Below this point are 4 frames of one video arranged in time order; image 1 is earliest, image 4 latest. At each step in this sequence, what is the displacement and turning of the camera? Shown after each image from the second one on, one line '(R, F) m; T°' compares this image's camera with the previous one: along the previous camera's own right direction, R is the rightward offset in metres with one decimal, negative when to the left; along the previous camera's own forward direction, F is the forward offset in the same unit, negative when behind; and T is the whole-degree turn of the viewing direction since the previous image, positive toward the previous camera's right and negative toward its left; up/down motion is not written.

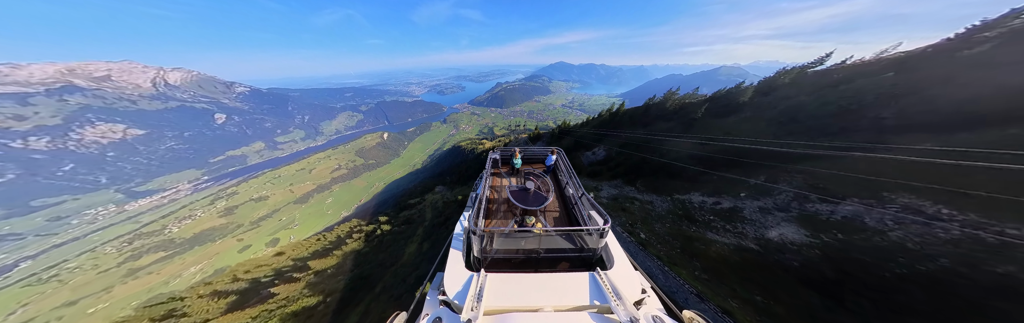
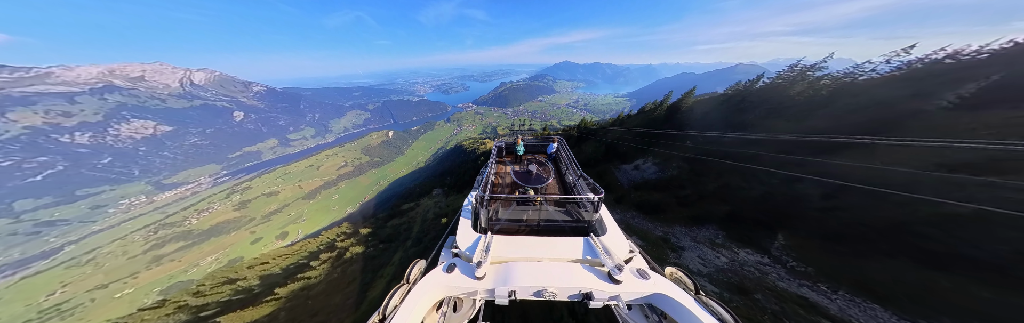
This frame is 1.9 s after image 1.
(+1.6, +0.8) m; -2°
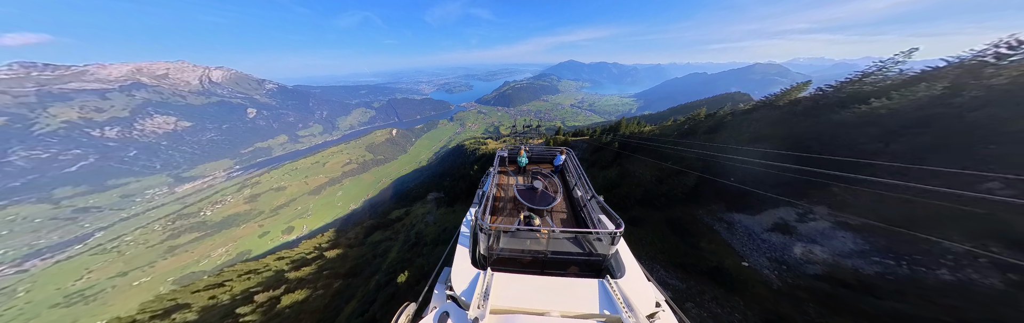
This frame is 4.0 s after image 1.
(+1.2, +0.9) m; -2°
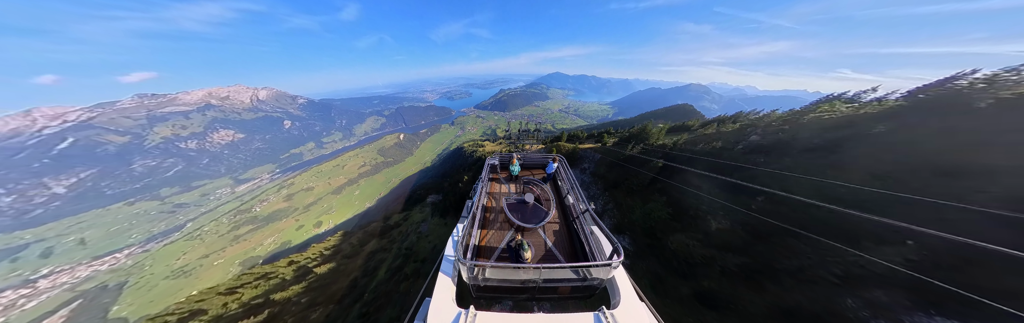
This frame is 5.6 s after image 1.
(+9.0, -1.0) m; -6°
